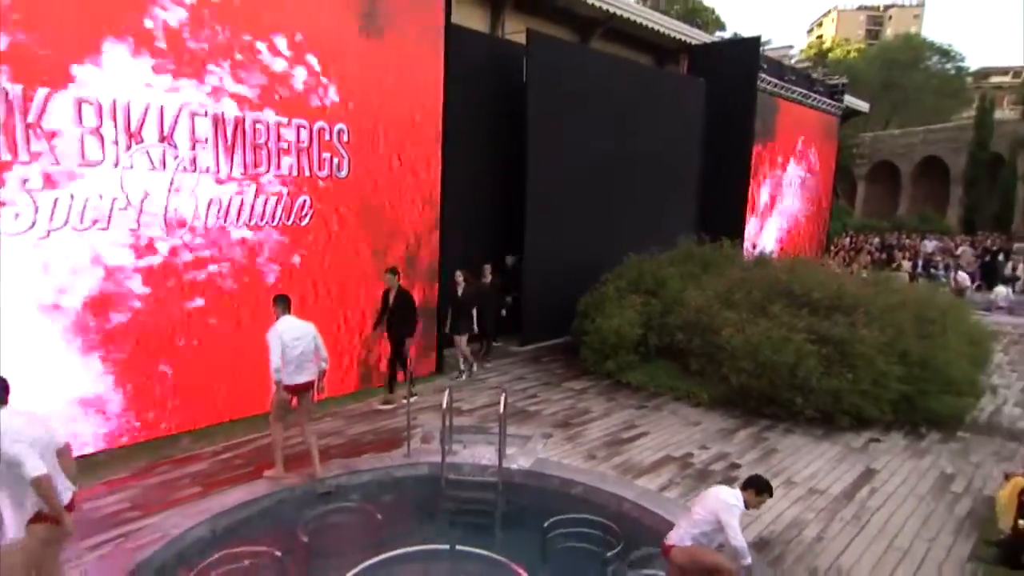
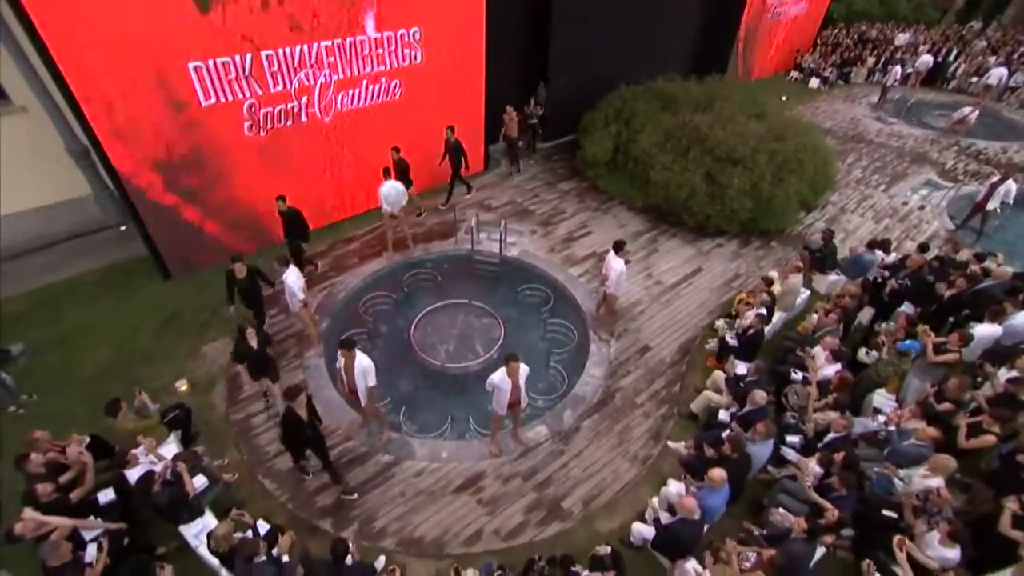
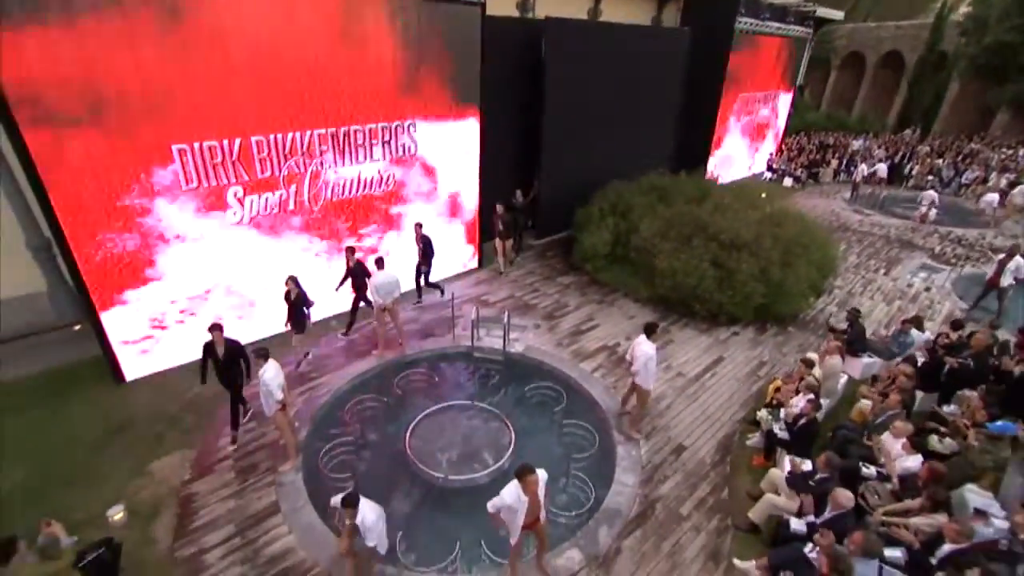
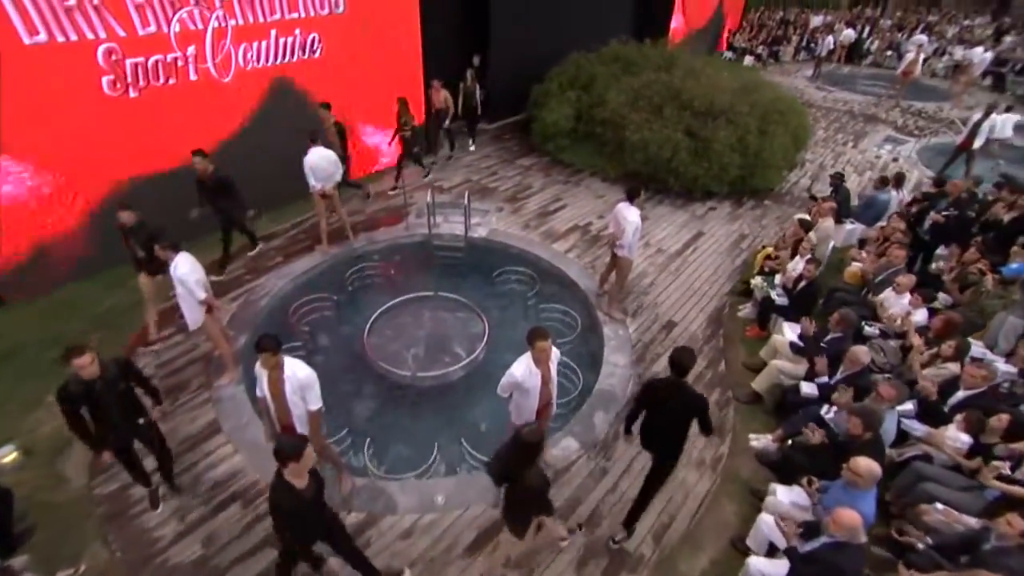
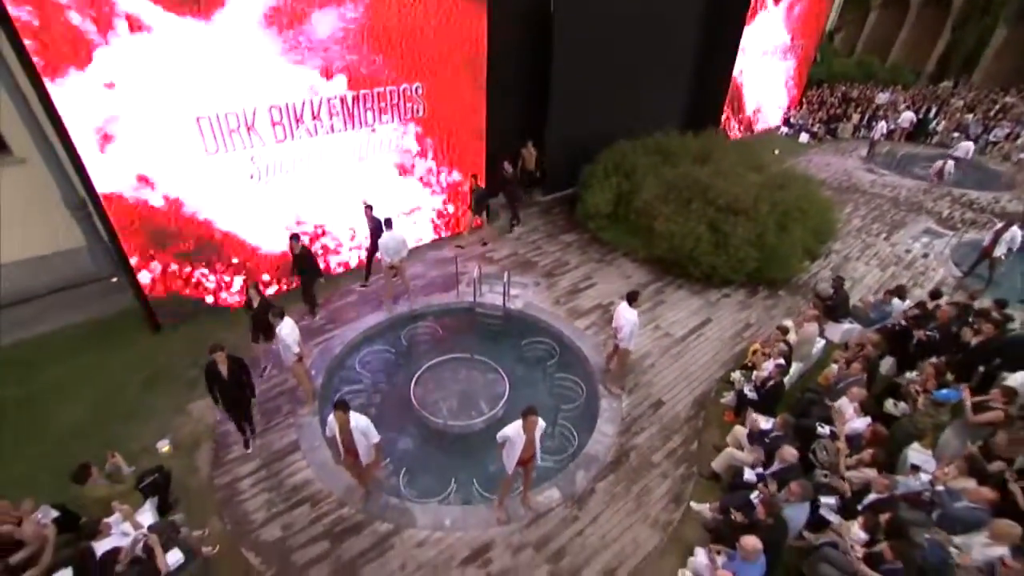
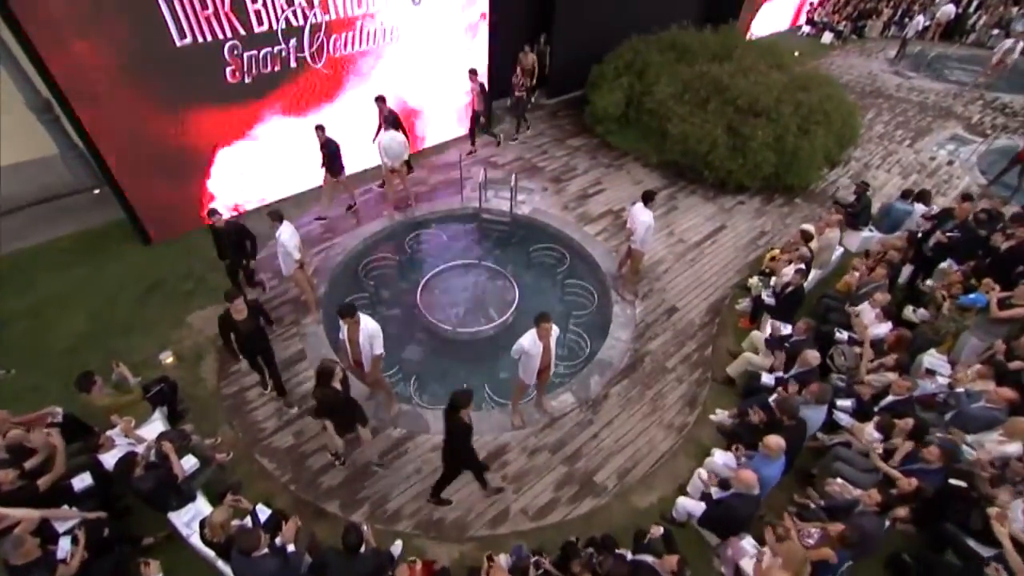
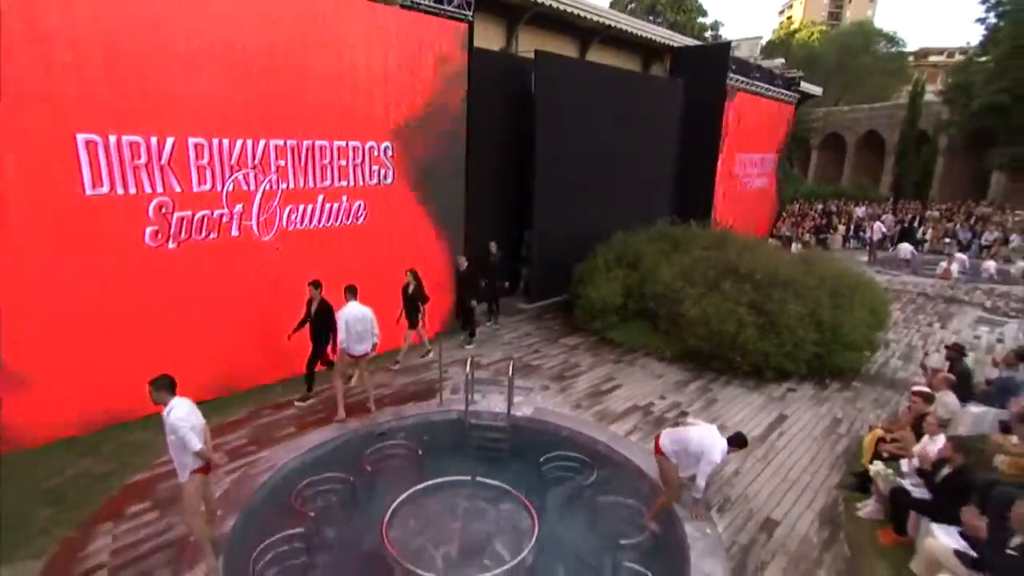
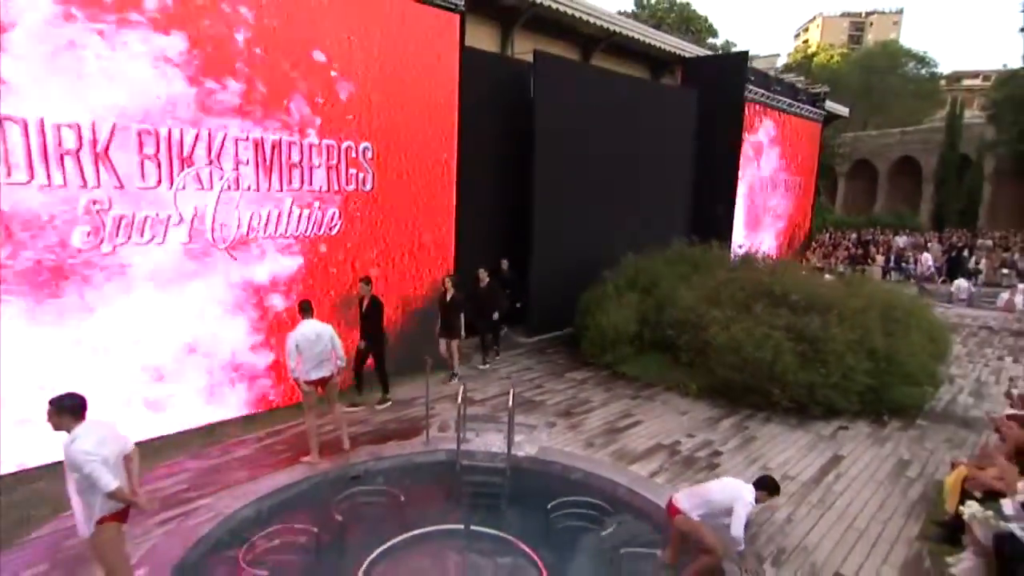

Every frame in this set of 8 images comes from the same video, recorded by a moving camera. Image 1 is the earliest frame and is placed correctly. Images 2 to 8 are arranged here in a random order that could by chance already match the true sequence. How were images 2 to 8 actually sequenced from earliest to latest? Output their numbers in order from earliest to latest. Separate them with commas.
8, 7, 3, 5, 2, 6, 4
